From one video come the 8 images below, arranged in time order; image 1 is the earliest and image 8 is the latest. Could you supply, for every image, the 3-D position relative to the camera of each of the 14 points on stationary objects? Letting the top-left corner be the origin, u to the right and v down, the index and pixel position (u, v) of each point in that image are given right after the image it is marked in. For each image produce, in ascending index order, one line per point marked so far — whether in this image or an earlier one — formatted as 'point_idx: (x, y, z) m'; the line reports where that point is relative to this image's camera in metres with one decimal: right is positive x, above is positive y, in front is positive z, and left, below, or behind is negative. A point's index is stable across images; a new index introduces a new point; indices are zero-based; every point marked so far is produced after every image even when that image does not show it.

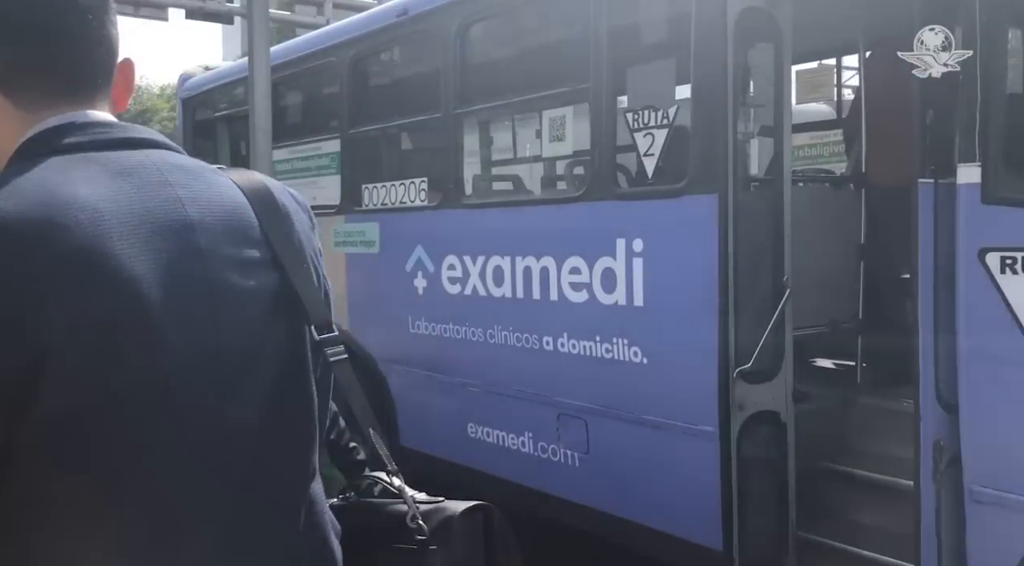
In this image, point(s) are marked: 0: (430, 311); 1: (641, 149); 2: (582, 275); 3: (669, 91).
0: (-0.5, -0.1, +4.8) m
1: (+0.5, +0.5, +3.6) m
2: (+0.3, 0.0, +3.9) m
3: (+0.6, +0.8, +3.5) m
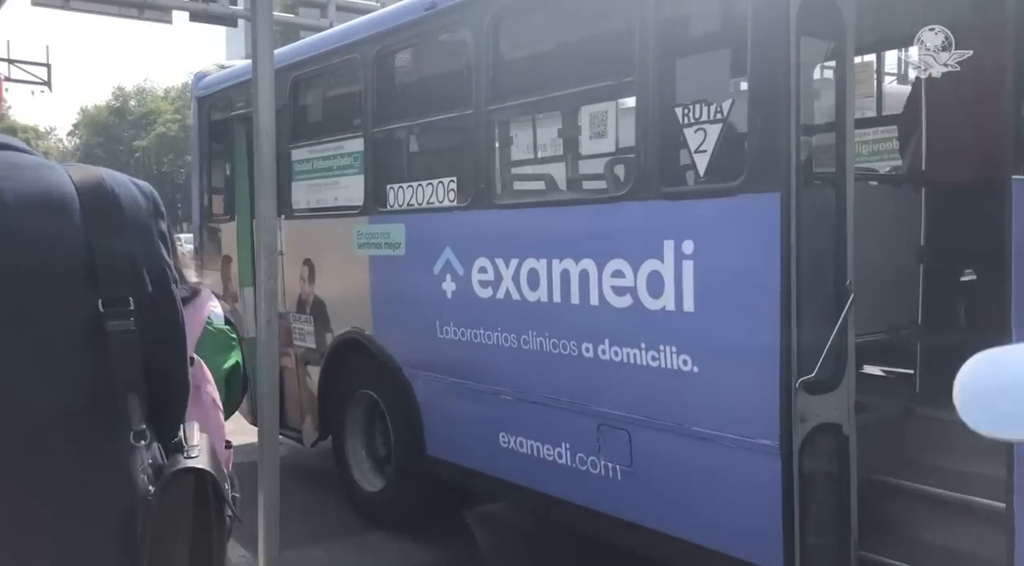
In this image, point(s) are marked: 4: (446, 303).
0: (-0.3, -0.2, +4.7) m
1: (+0.7, +0.5, +3.4) m
2: (+0.5, 0.0, +3.7) m
3: (+0.8, +0.7, +3.3) m
4: (-0.4, -0.1, +4.7) m
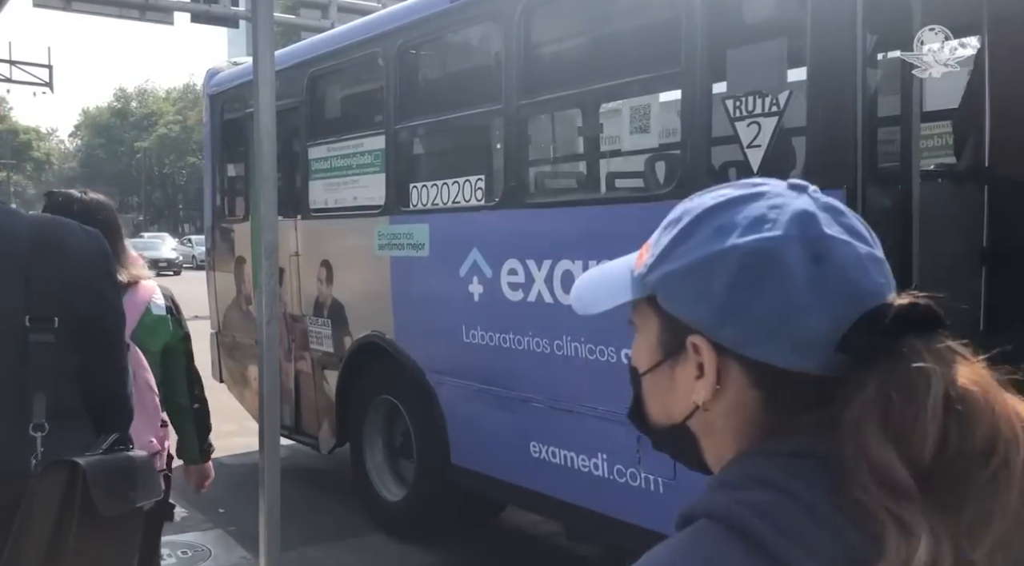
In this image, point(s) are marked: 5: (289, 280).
0: (-0.1, -0.2, +4.5) m
1: (+0.8, +0.5, +3.2) m
2: (+0.6, 0.0, +3.5) m
3: (+0.9, +0.7, +3.1) m
4: (-0.2, -0.1, +4.6) m
5: (-1.6, 0.0, +6.3) m
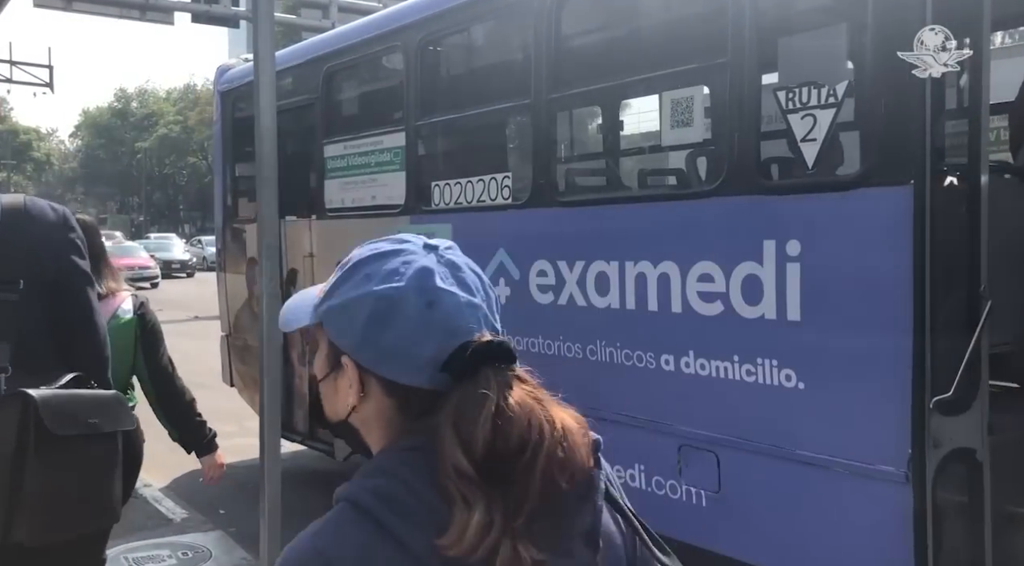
0: (0.0, -0.2, +4.3) m
1: (+1.0, +0.5, +3.1) m
2: (+0.8, 0.0, +3.3) m
3: (+1.1, +0.7, +2.9) m
4: (-0.1, -0.1, +4.4) m
5: (-1.4, 0.0, +6.1) m
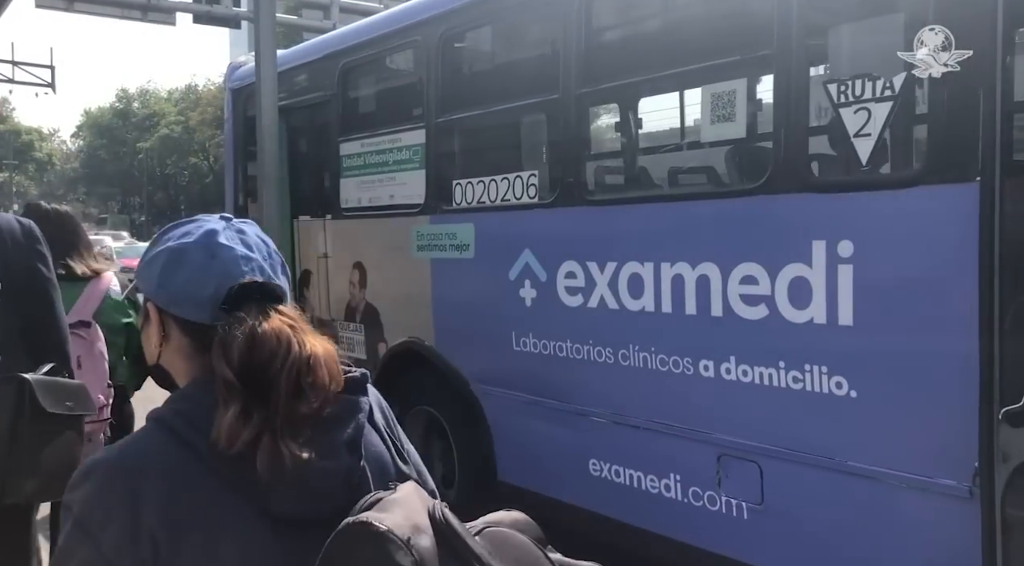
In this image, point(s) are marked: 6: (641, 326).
0: (+0.1, -0.2, +4.1) m
1: (+1.1, +0.5, +2.9) m
2: (+0.9, 0.0, +3.1) m
3: (+1.2, +0.7, +2.8) m
4: (0.0, -0.1, +4.2) m
5: (-1.3, 0.0, +6.0) m
6: (+0.5, -0.2, +3.6) m
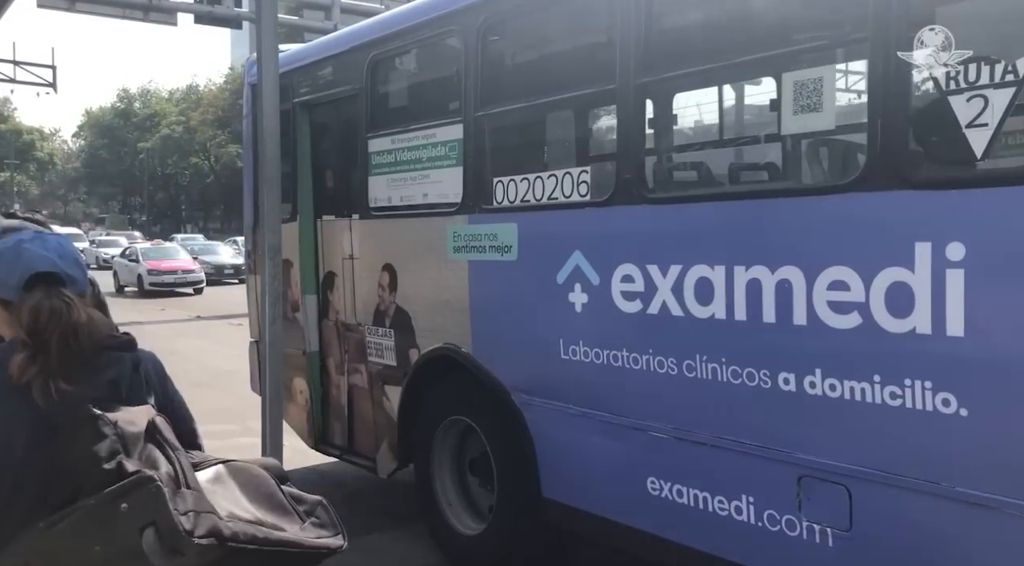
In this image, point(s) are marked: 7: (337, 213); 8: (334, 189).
0: (+0.3, -0.2, +3.9) m
1: (+1.3, +0.5, +2.6) m
2: (+1.1, 0.0, +2.9) m
3: (+1.4, +0.7, +2.5) m
4: (+0.3, -0.2, +4.0) m
5: (-1.1, 0.0, +5.7) m
6: (+0.7, -0.2, +3.3) m
7: (-1.1, +0.5, +5.8) m
8: (-1.2, +0.6, +5.7) m
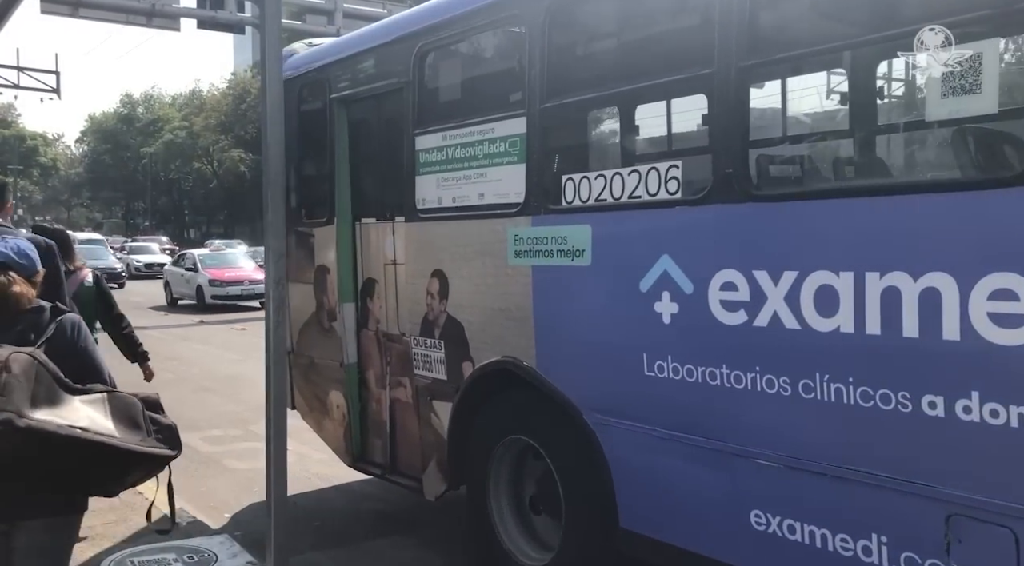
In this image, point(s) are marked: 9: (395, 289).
0: (+0.7, -0.2, +3.5) m
1: (+1.6, +0.5, +2.2) m
2: (+1.4, -0.1, +2.5) m
3: (+1.7, +0.7, +2.1) m
4: (+0.6, -0.2, +3.6) m
5: (-0.8, -0.1, +5.3) m
6: (+1.1, -0.2, +2.9) m
7: (-0.8, +0.4, +5.4) m
8: (-0.8, +0.6, +5.3) m
9: (-0.7, 0.0, +5.2) m
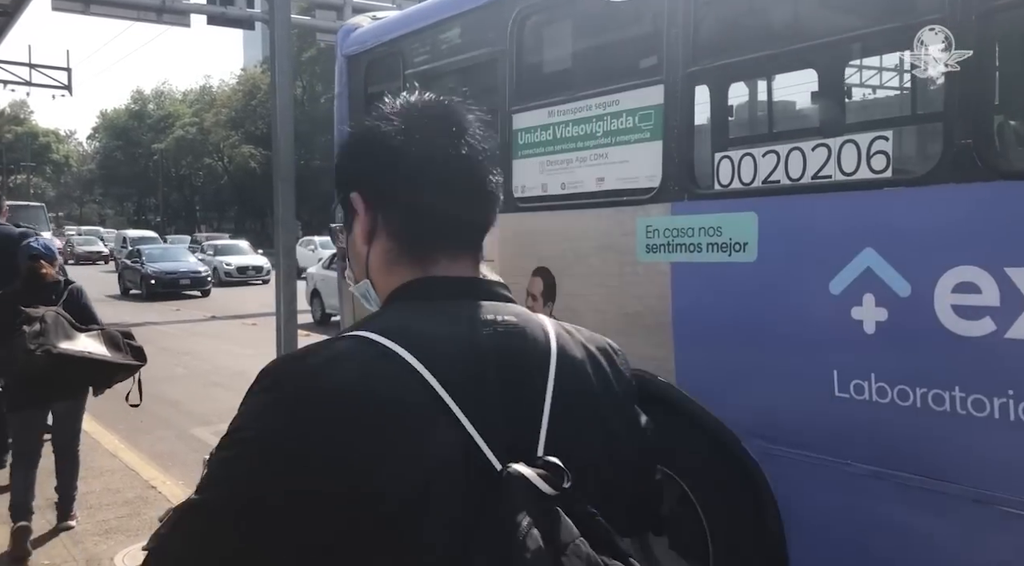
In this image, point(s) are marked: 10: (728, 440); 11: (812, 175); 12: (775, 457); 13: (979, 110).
0: (+1.2, -0.3, +2.8) m
1: (+2.2, +0.5, +1.6) m
2: (+1.9, -0.1, +1.8) m
3: (+2.2, +0.7, +1.4) m
4: (+1.1, -0.2, +2.9) m
5: (-0.2, 0.0, +4.7) m
6: (+1.6, -0.2, +2.3) m
7: (-0.3, +0.4, +4.7) m
8: (-0.3, +0.6, +4.7) m
9: (-0.1, 0.0, +4.5) m
10: (+0.8, -0.6, +3.3) m
11: (+1.0, +0.4, +3.0) m
12: (+1.0, -0.6, +3.2) m
13: (+1.4, +0.5, +2.6) m
